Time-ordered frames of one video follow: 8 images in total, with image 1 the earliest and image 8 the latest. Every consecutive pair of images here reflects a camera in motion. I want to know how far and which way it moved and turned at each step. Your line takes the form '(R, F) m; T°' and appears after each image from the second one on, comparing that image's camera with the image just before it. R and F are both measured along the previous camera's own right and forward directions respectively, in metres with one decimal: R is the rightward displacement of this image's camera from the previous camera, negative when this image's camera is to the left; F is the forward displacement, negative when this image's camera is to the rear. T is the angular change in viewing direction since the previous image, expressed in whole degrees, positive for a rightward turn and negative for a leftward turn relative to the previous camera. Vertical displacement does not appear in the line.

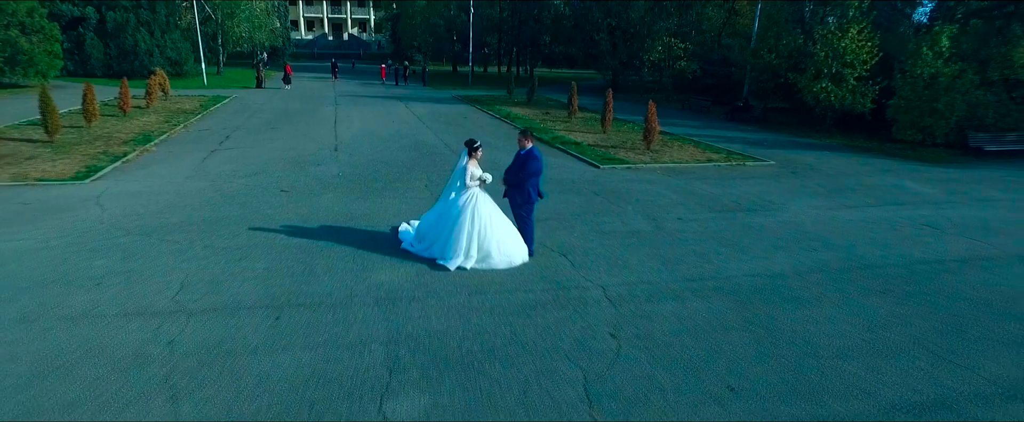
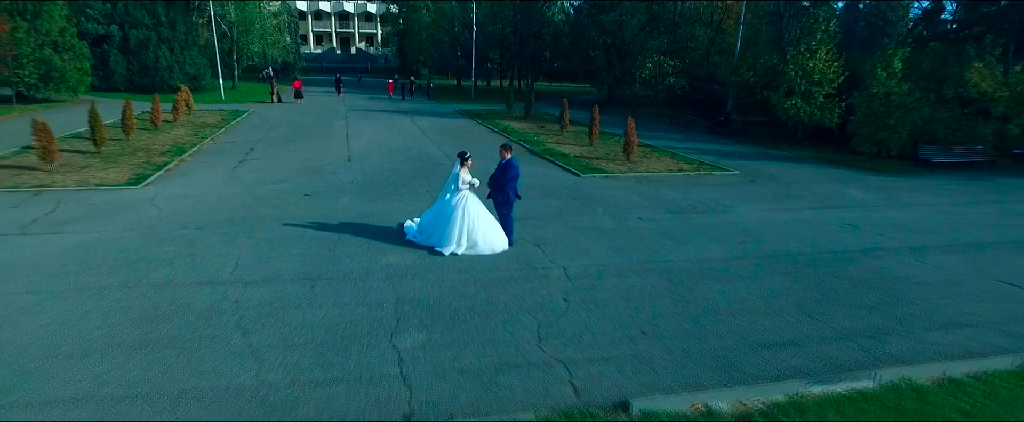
(+0.2, -1.3) m; 0°
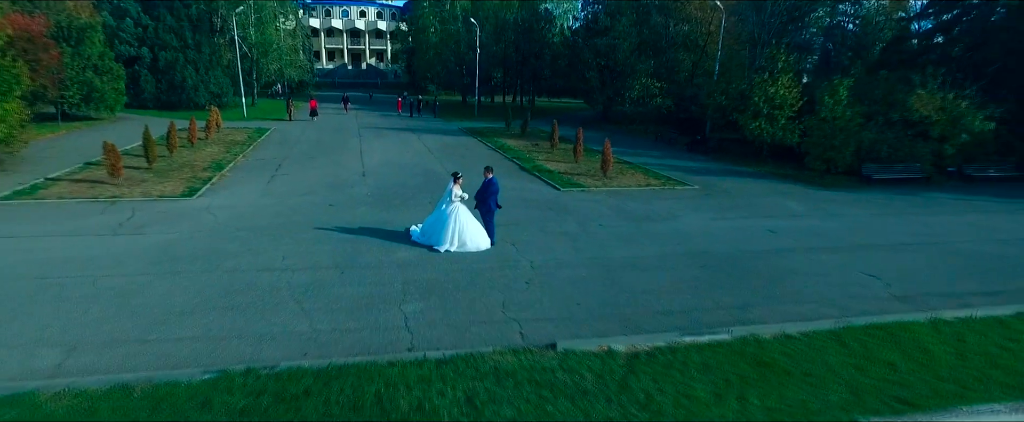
(+0.3, -1.9) m; -1°
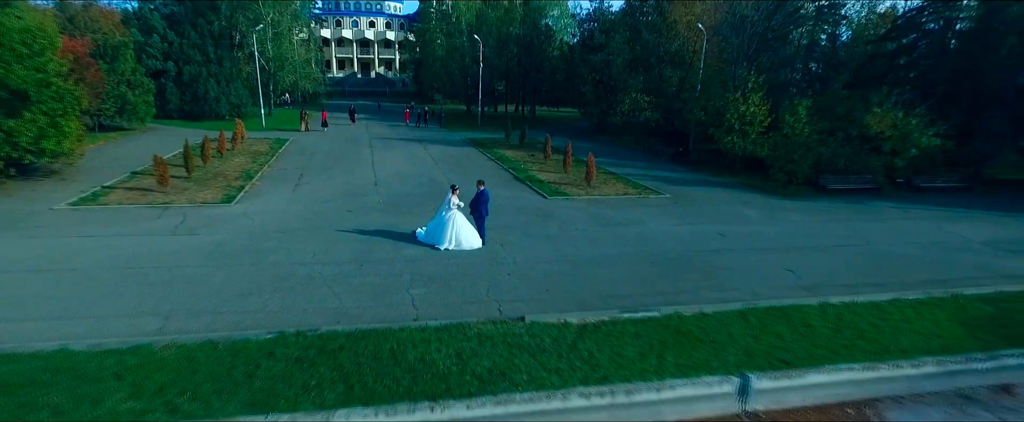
(+0.3, -1.8) m; -1°
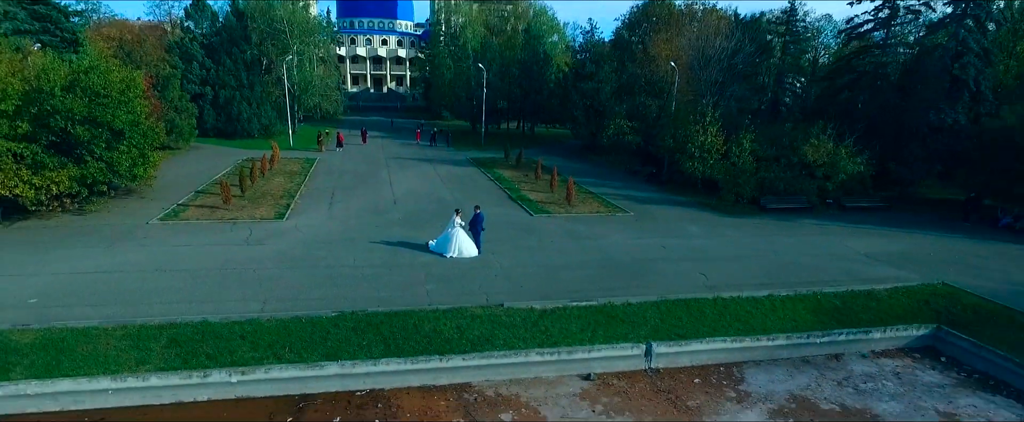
(+0.4, -3.5) m; -1°
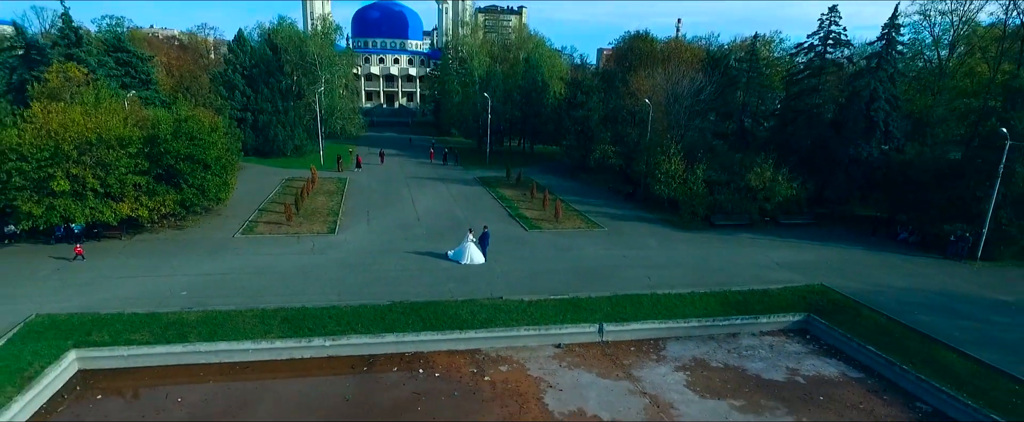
(+0.2, -4.8) m; 0°
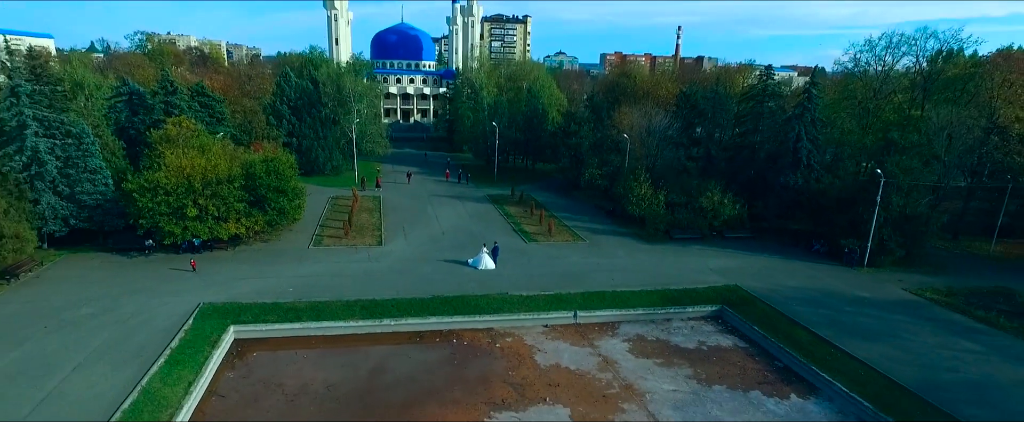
(+0.1, -7.0) m; 0°
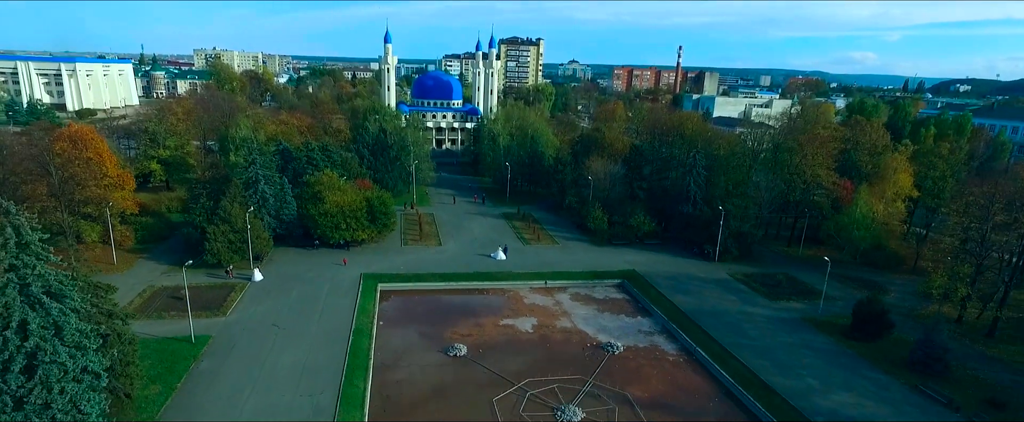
(+0.7, -21.3) m; -1°
